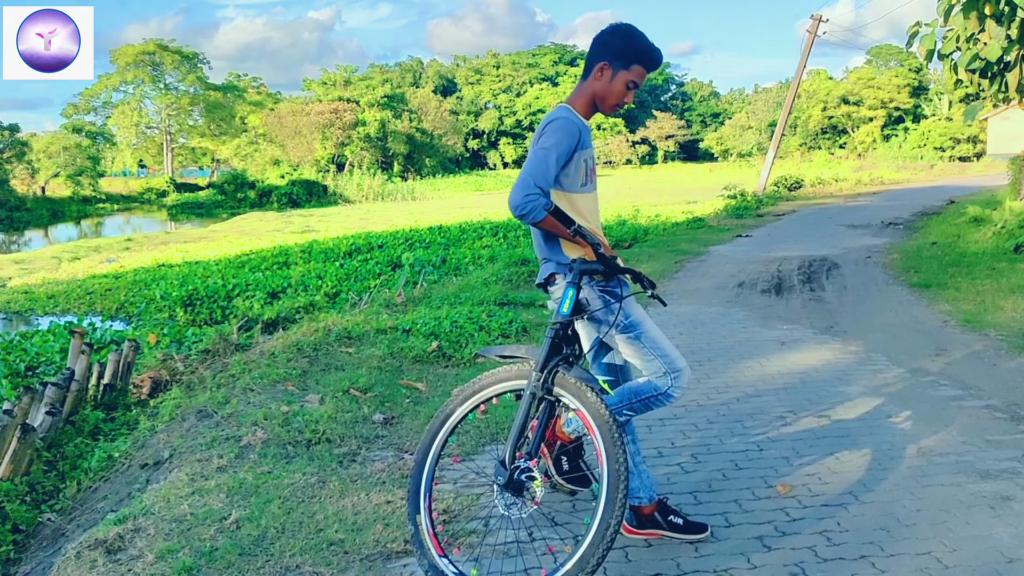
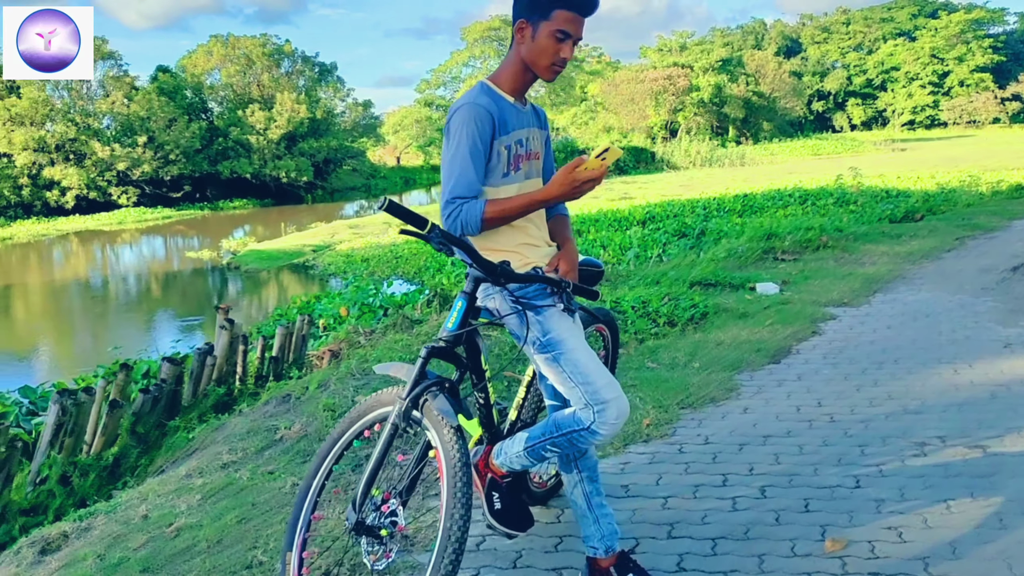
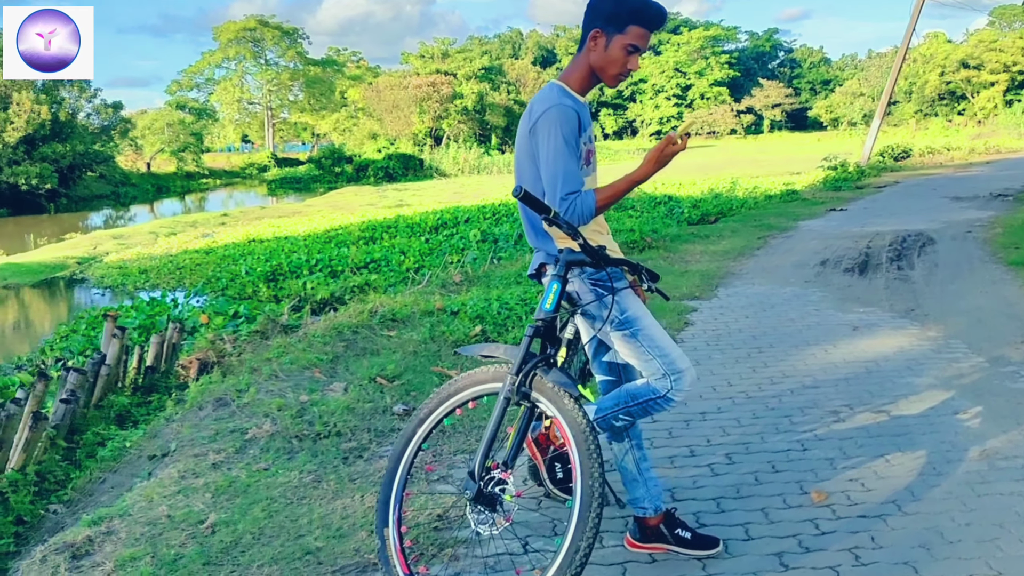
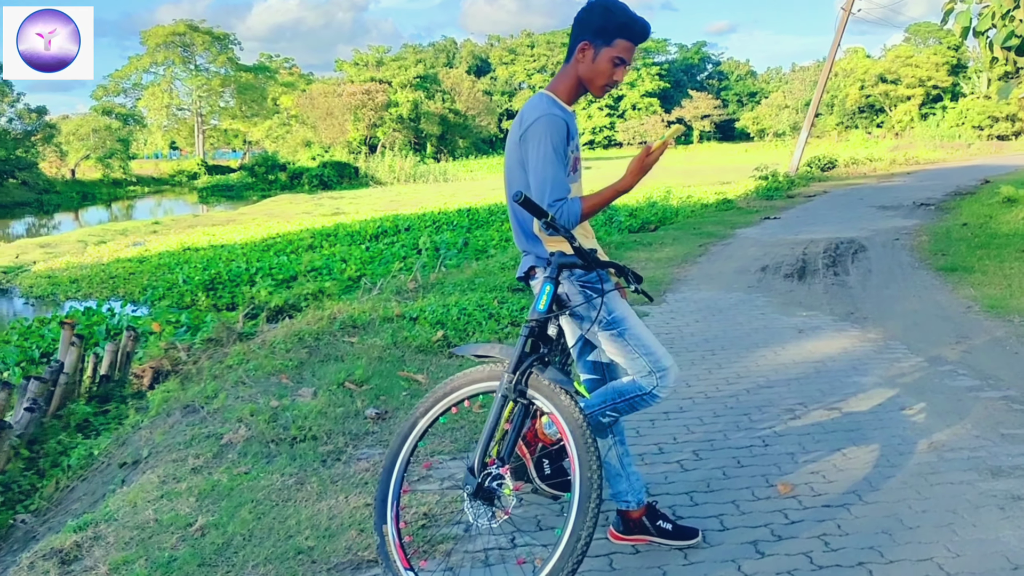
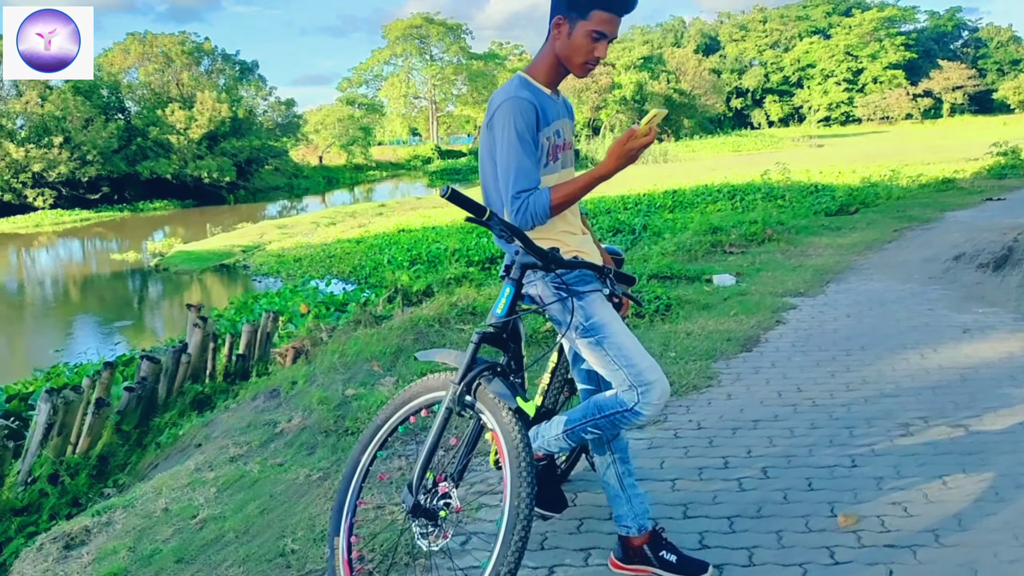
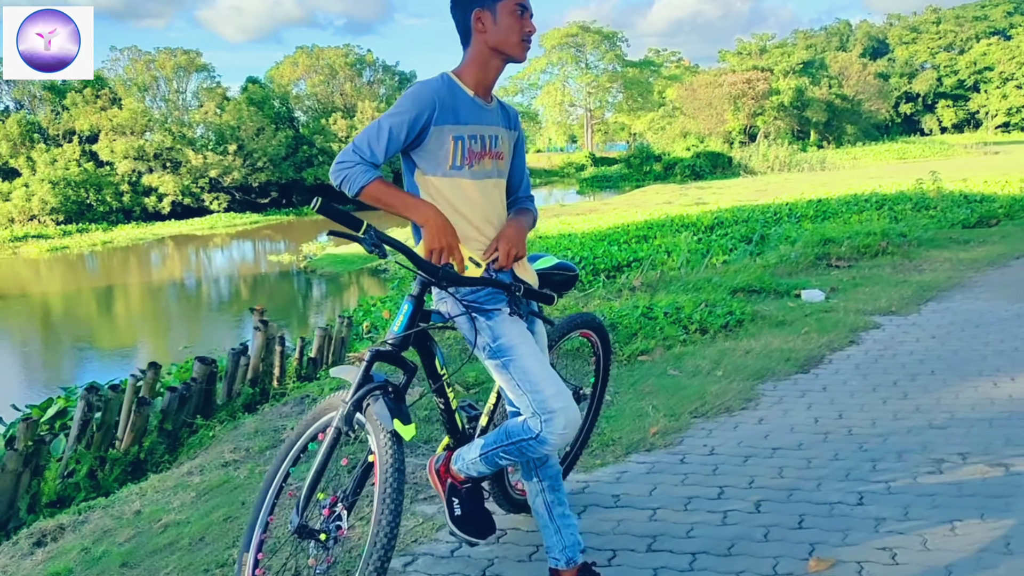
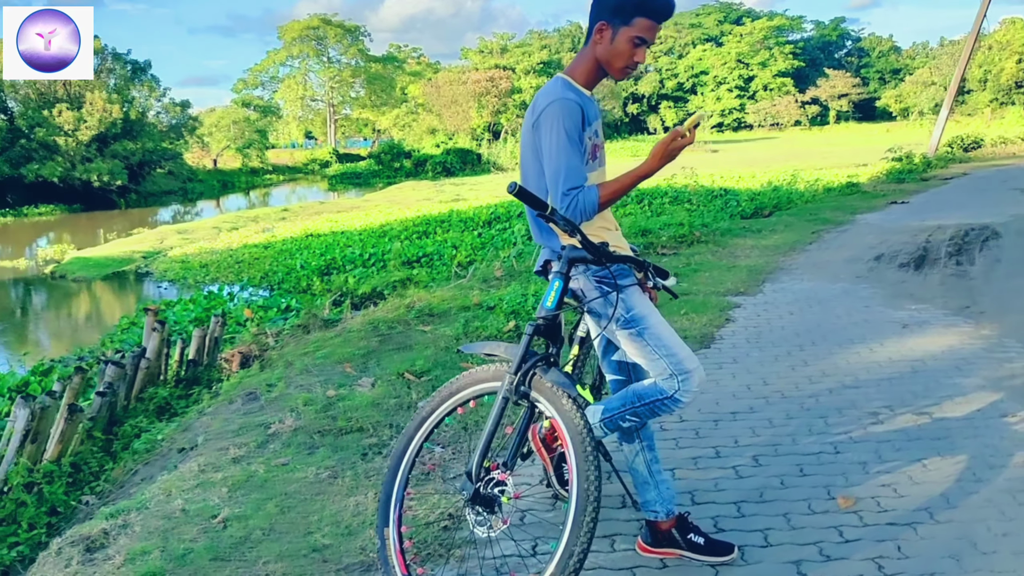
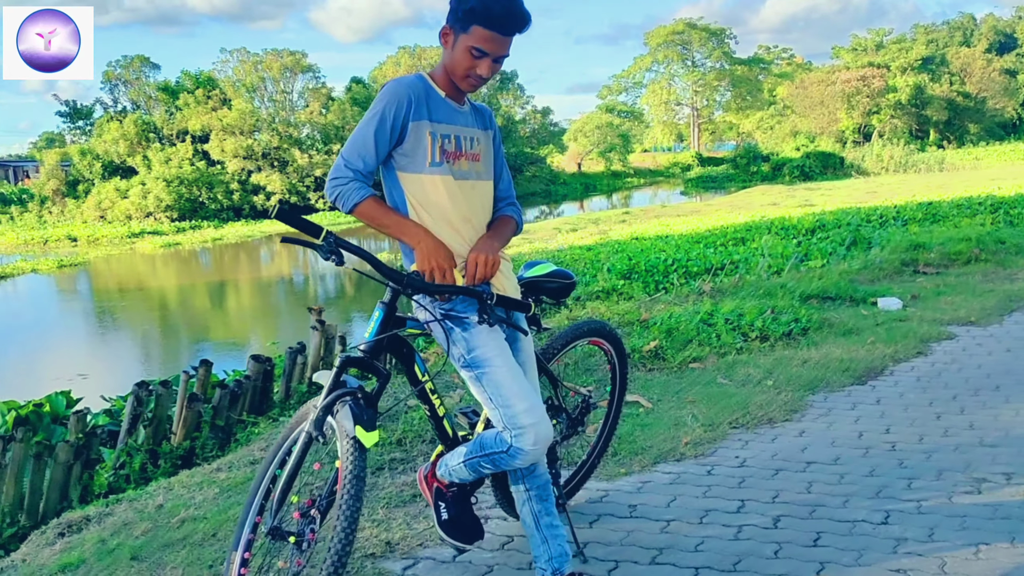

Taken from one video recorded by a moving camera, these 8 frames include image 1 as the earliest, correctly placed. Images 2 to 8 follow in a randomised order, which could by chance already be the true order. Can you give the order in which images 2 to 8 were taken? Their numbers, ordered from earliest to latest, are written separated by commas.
4, 3, 7, 5, 2, 6, 8
